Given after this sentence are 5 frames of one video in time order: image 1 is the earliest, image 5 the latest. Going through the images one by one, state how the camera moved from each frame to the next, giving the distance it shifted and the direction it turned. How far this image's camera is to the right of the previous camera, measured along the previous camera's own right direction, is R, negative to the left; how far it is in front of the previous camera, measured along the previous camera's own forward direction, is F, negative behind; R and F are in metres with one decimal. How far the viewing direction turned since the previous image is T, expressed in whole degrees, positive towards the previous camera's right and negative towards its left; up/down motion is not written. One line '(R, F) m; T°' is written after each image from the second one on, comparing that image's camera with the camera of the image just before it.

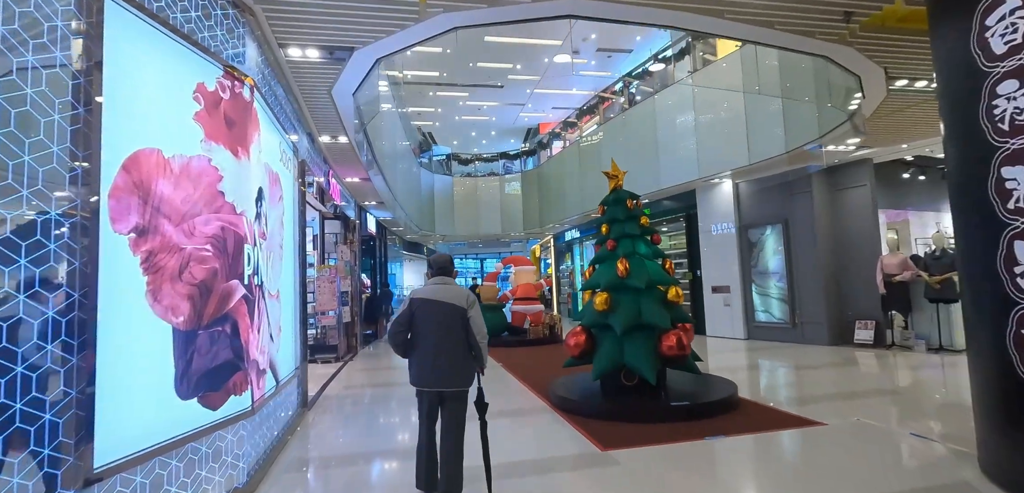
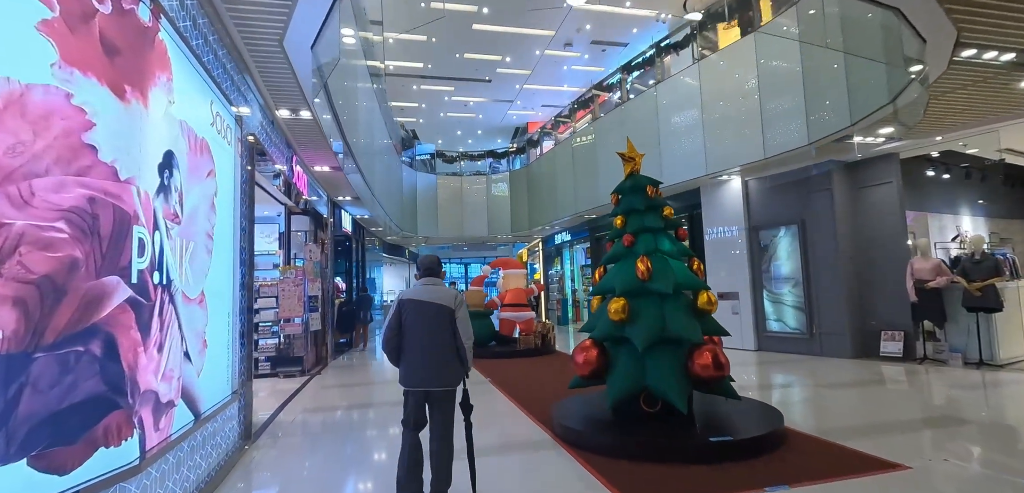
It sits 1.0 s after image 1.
(-0.1, +0.8) m; +2°
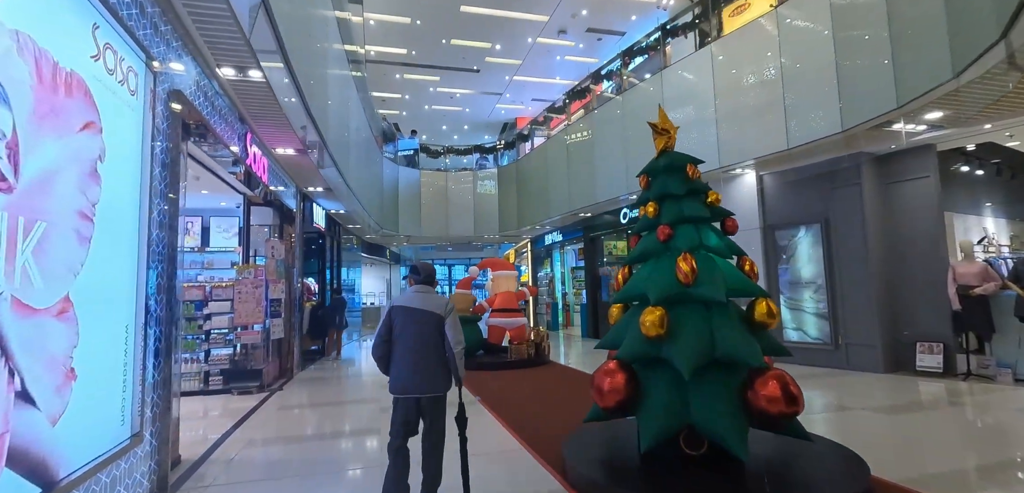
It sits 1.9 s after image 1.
(-0.1, +0.8) m; +2°
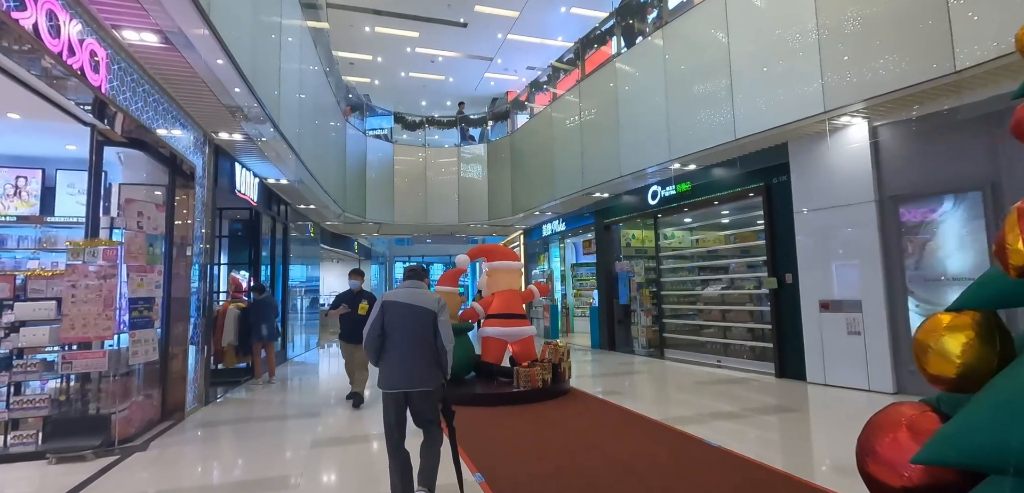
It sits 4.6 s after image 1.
(-0.3, +2.2) m; +3°
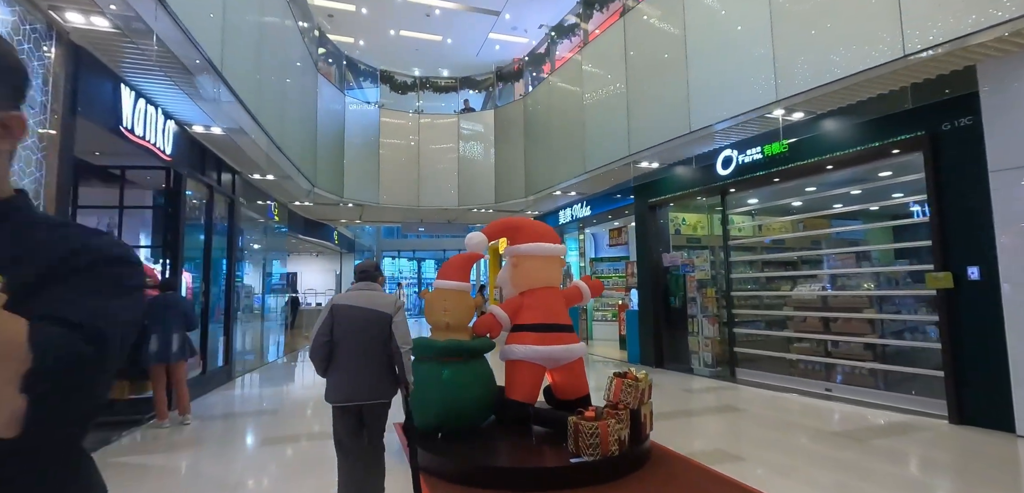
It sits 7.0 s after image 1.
(-0.4, +2.0) m; +1°
